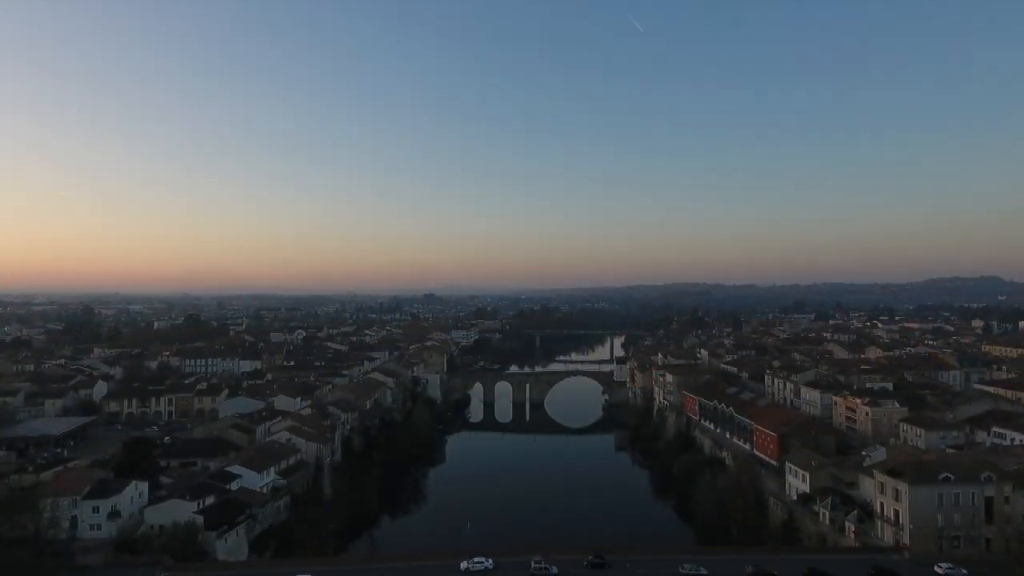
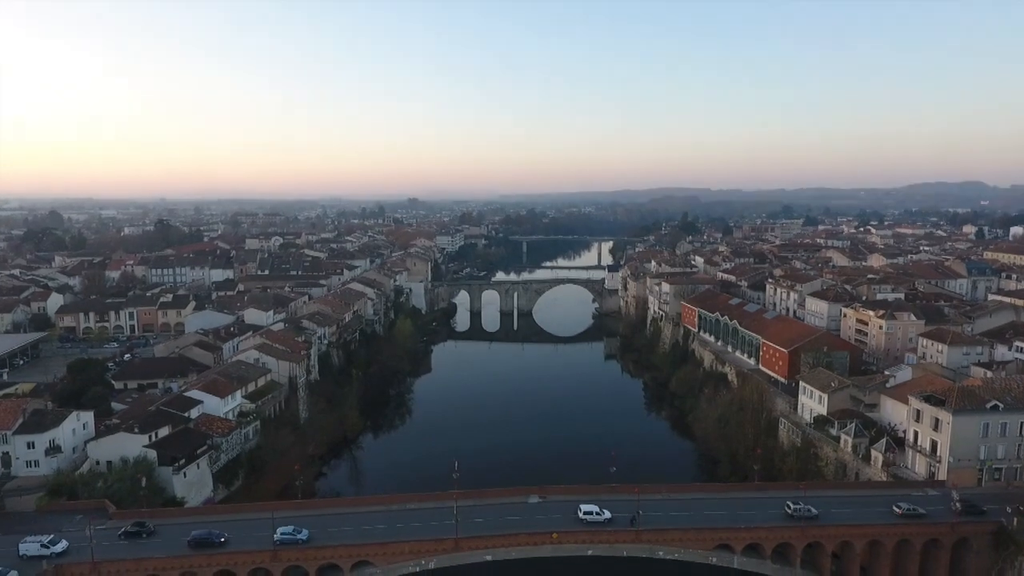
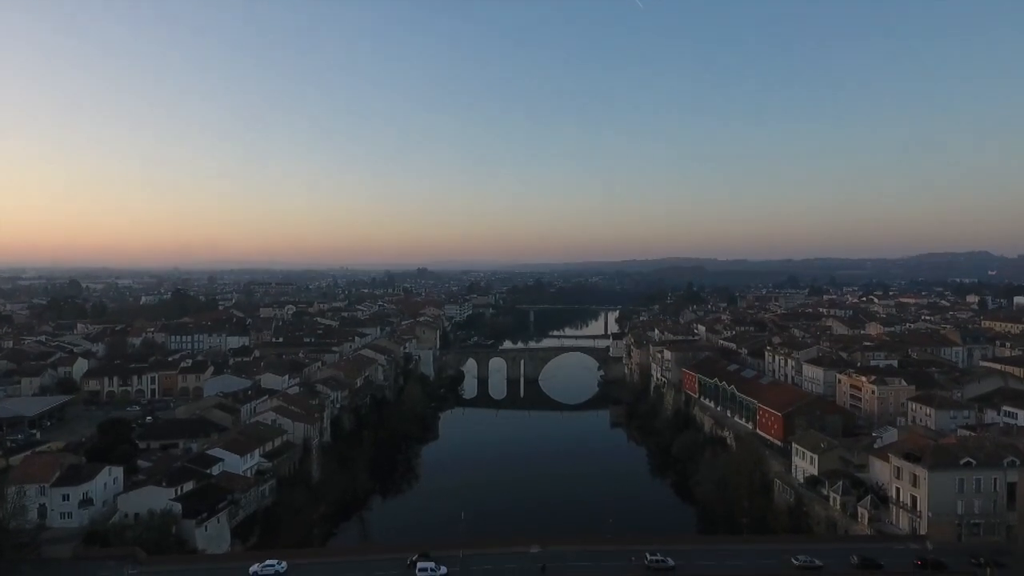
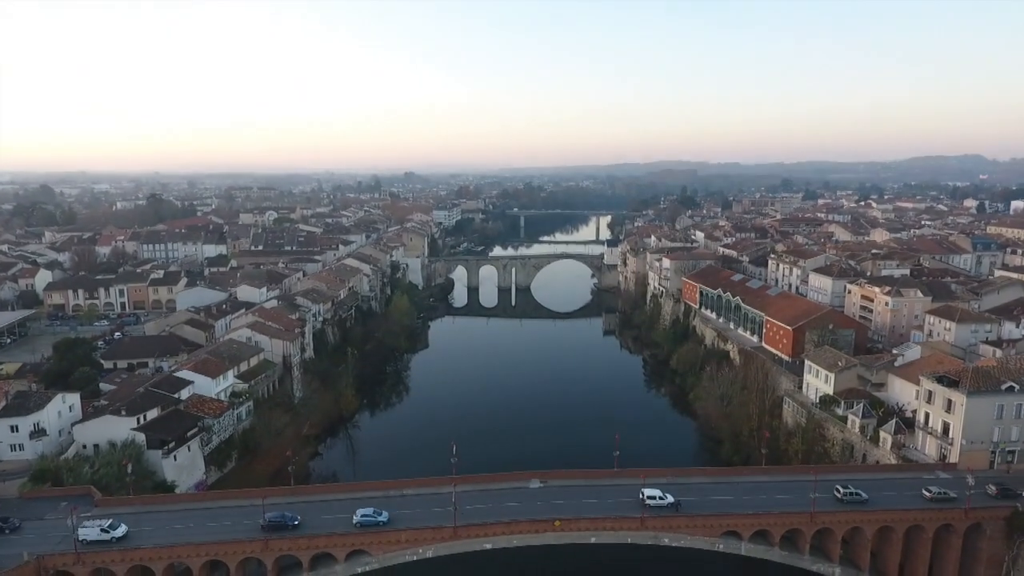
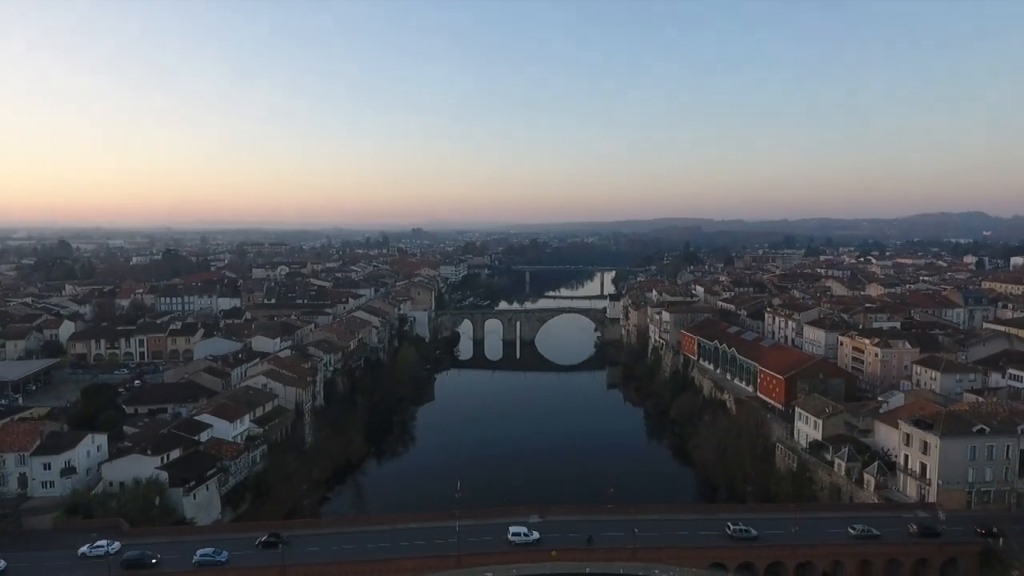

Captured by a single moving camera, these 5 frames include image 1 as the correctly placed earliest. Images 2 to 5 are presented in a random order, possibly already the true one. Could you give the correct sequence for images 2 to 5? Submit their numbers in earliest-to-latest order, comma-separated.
3, 5, 2, 4
